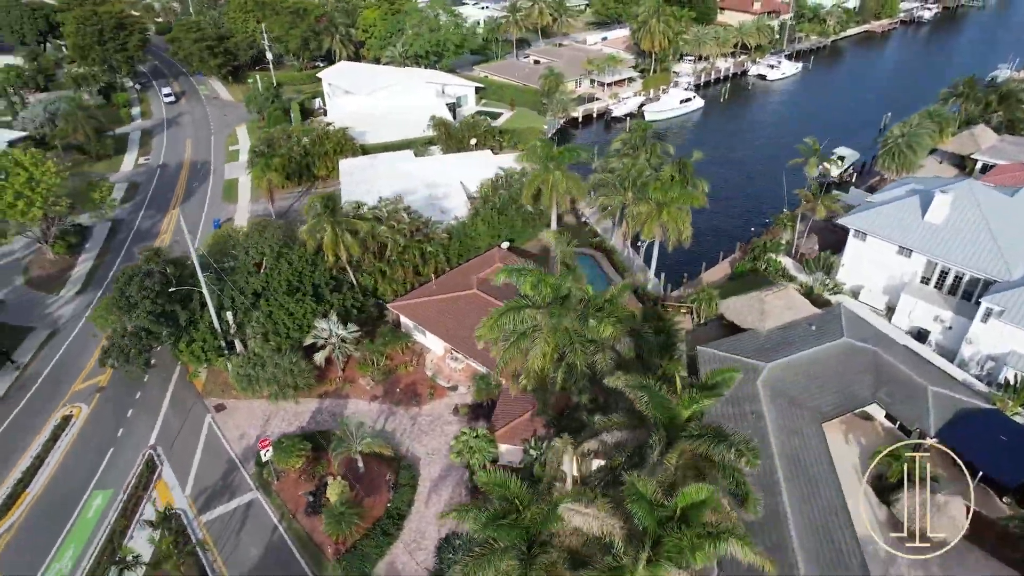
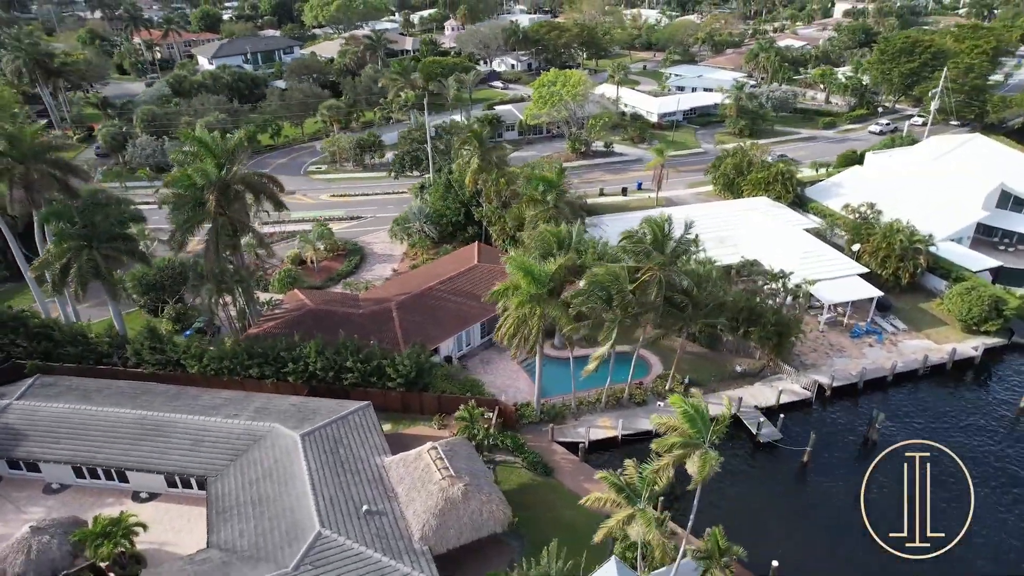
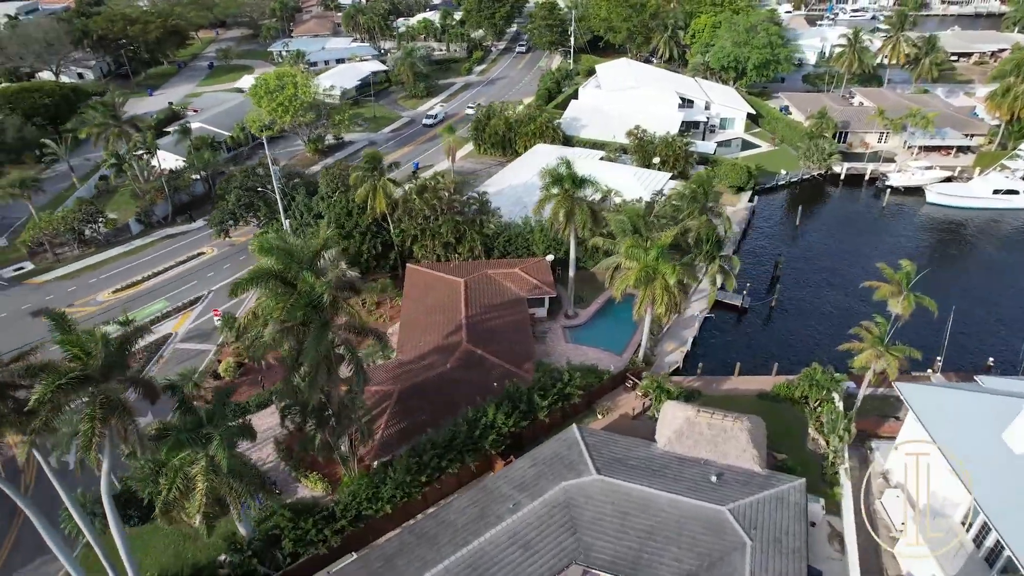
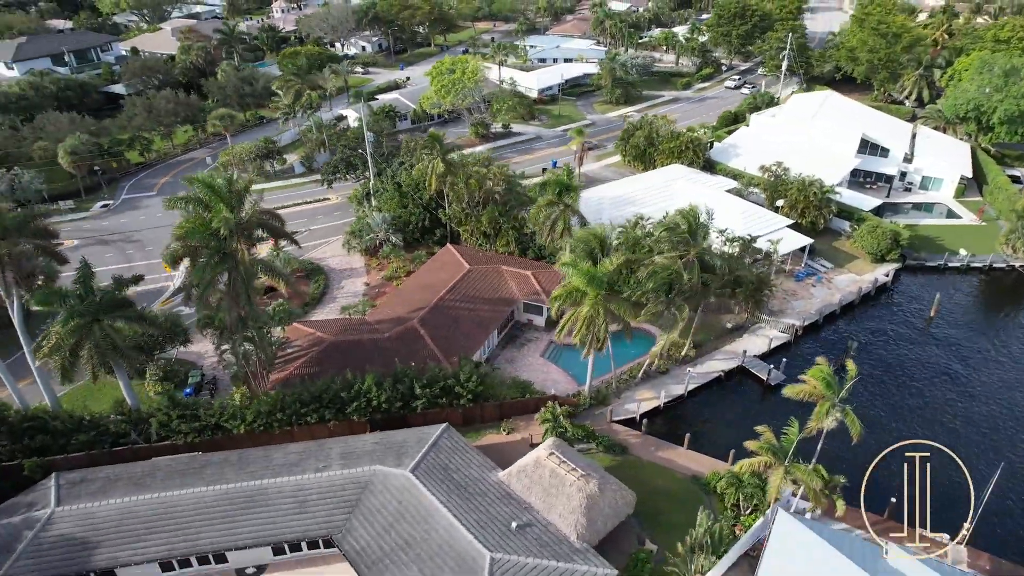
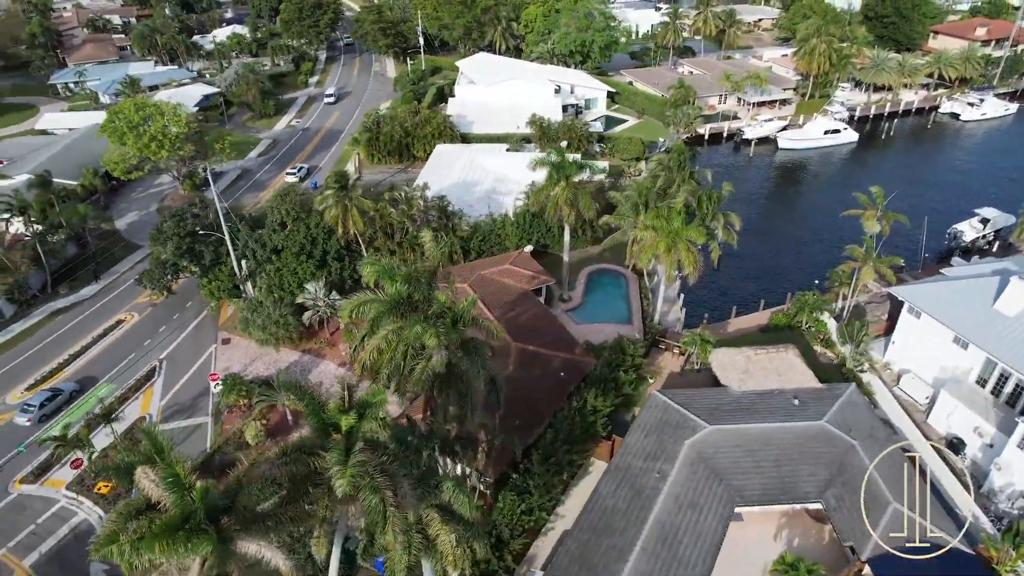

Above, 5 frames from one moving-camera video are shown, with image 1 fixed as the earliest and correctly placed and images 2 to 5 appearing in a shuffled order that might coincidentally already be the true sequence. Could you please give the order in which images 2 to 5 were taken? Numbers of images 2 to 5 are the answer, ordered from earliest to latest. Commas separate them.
5, 3, 4, 2
